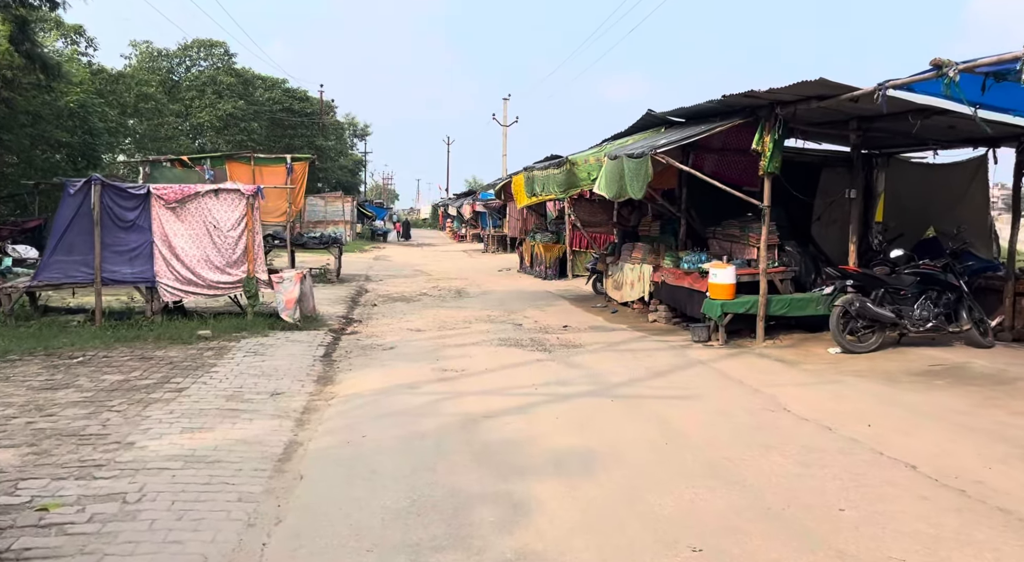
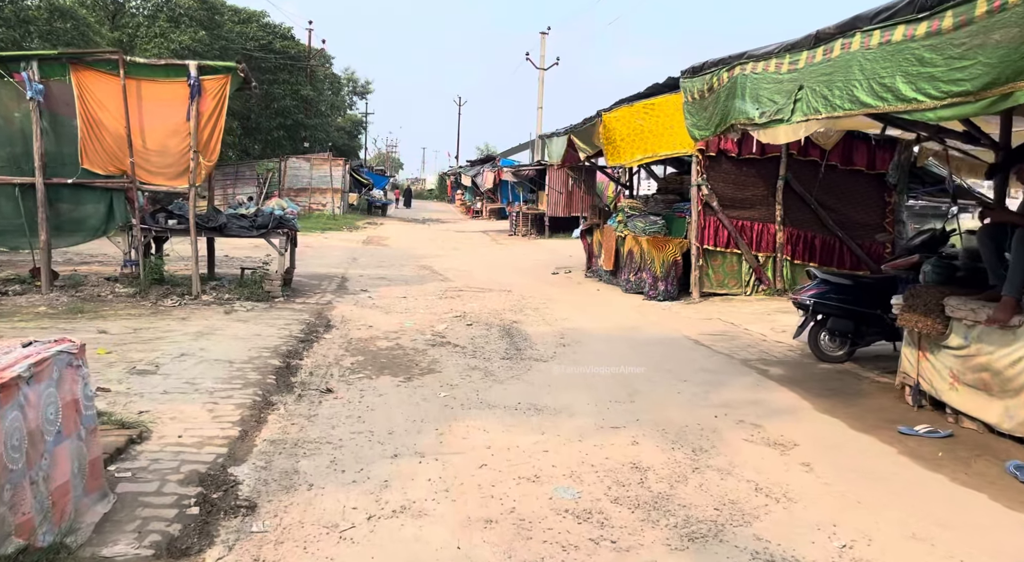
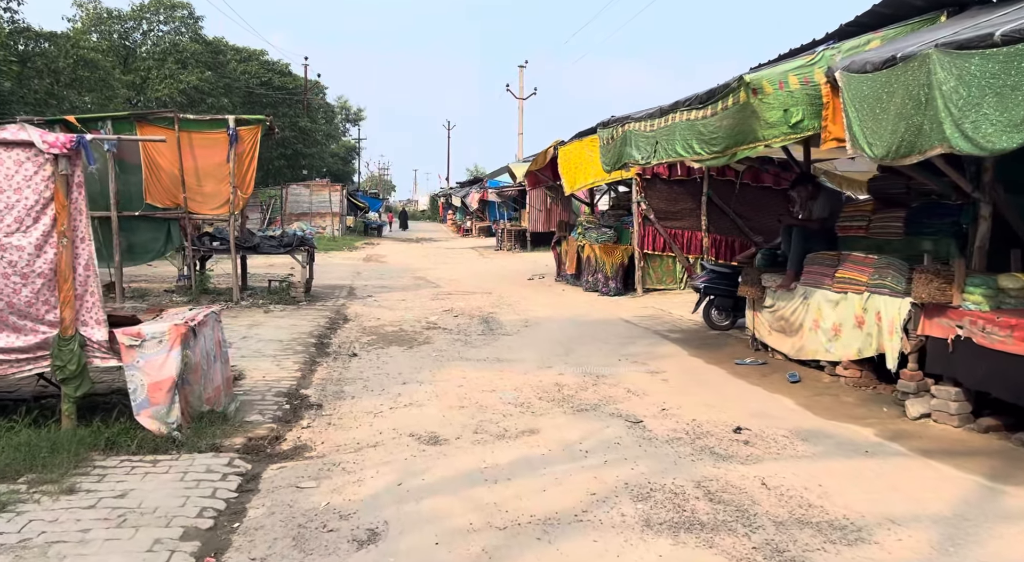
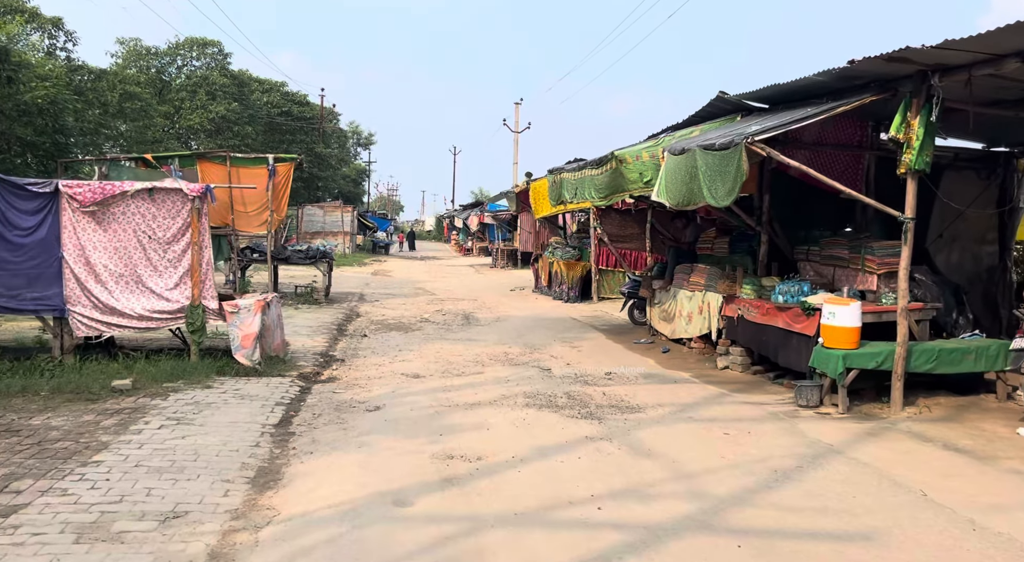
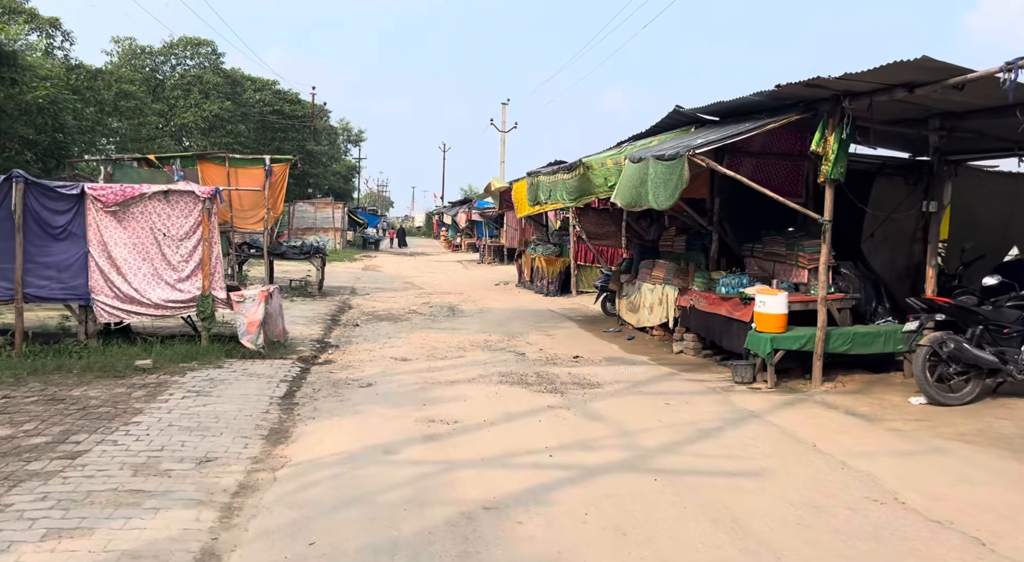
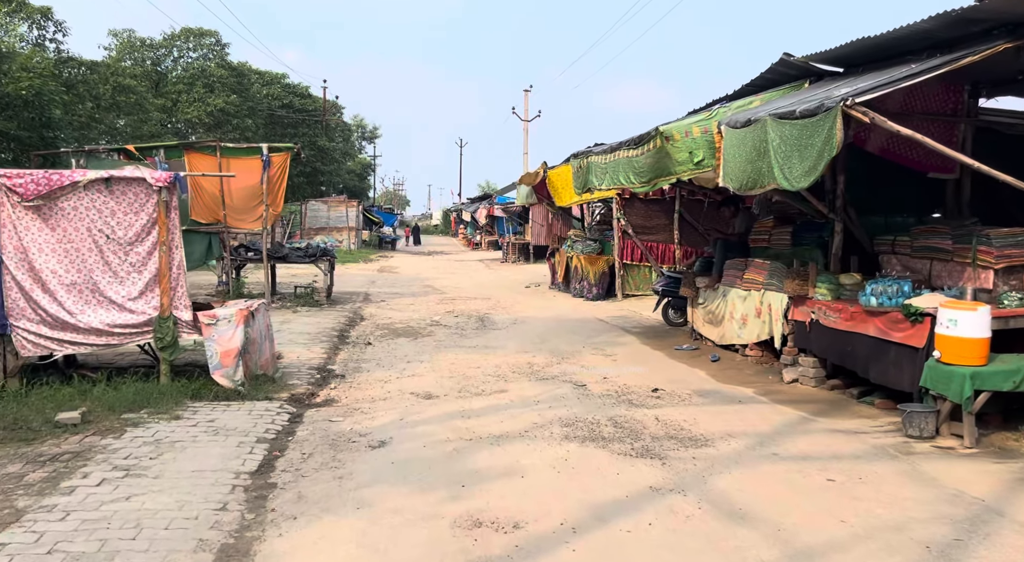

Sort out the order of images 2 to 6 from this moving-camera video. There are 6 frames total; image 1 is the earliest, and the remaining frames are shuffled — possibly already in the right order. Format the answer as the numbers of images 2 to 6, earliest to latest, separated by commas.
5, 4, 6, 3, 2
